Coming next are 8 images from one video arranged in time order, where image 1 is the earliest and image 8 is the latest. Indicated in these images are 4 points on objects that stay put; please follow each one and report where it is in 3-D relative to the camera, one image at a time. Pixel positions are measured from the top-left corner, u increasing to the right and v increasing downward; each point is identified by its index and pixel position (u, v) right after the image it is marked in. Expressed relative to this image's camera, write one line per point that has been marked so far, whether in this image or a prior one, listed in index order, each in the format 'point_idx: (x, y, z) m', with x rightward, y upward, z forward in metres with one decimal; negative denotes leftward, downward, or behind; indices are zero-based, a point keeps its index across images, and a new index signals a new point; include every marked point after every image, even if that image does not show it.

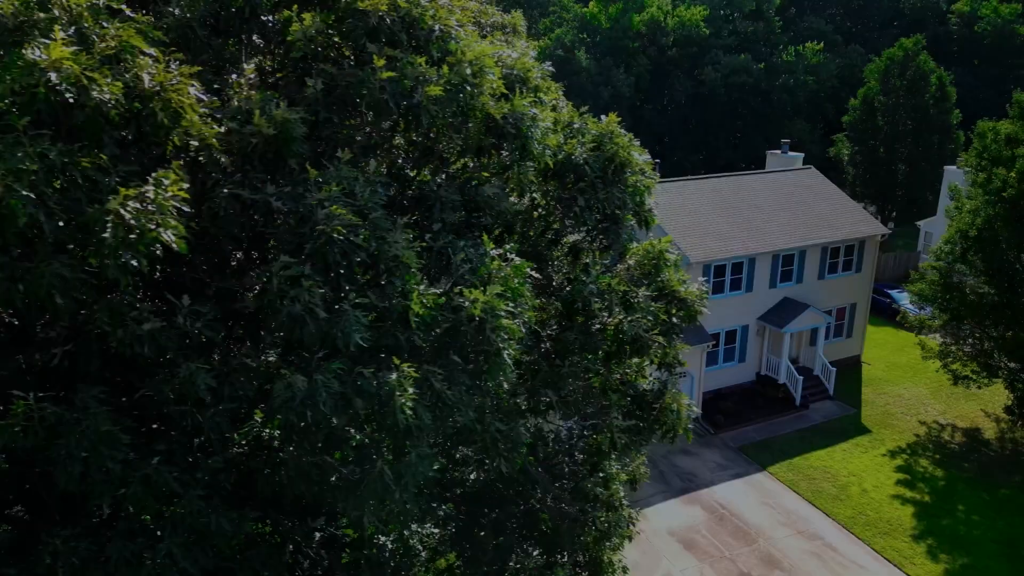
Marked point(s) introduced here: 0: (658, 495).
0: (+6.7, -9.4, +17.7) m
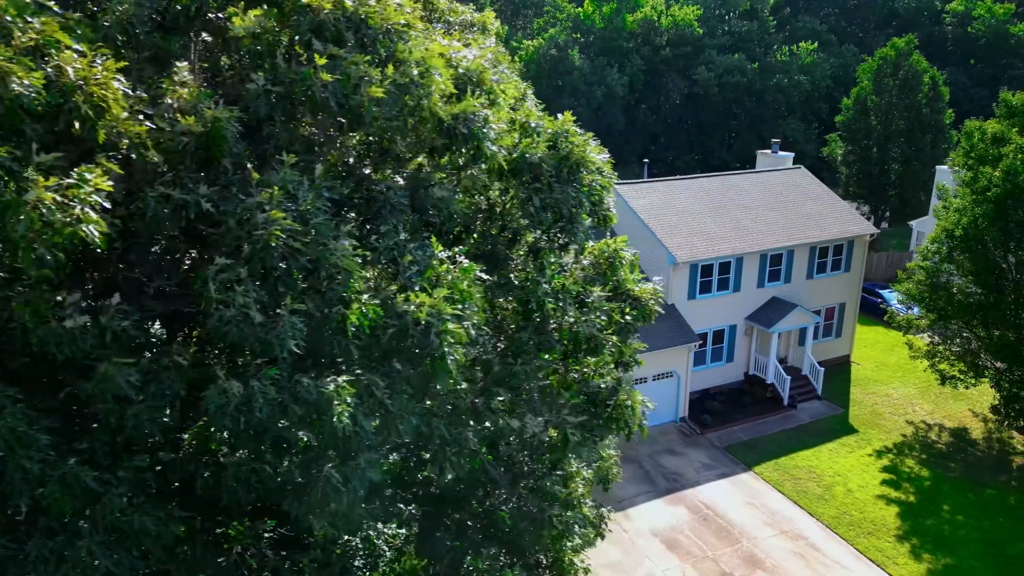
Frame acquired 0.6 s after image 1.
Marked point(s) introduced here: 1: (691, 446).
0: (+6.0, -9.3, +17.7) m
1: (+9.1, -8.0, +20.0) m
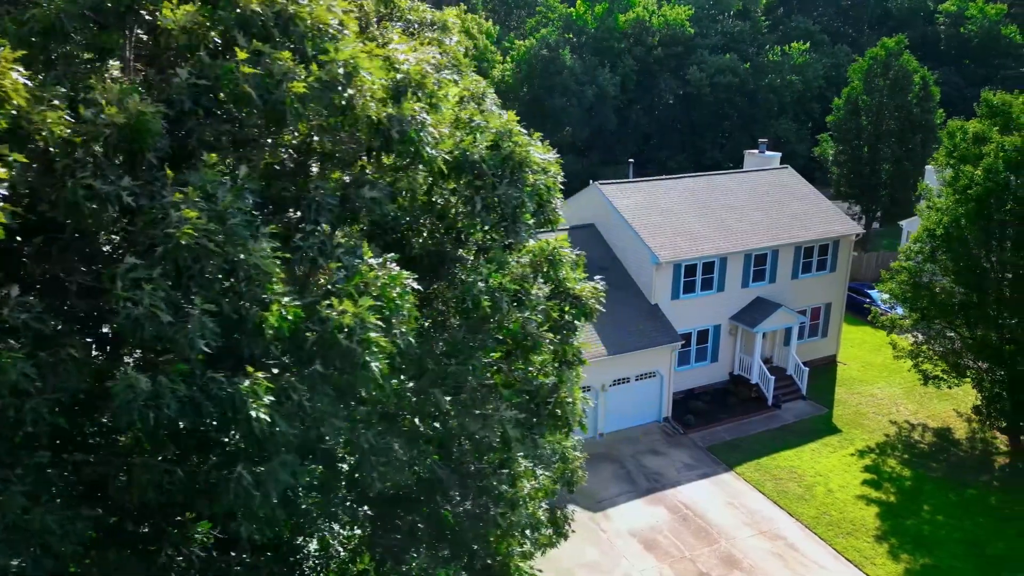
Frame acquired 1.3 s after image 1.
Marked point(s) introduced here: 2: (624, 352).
0: (+5.0, -9.3, +17.7) m
1: (+8.2, -8.0, +20.0) m
2: (+5.7, -3.2, +19.7) m
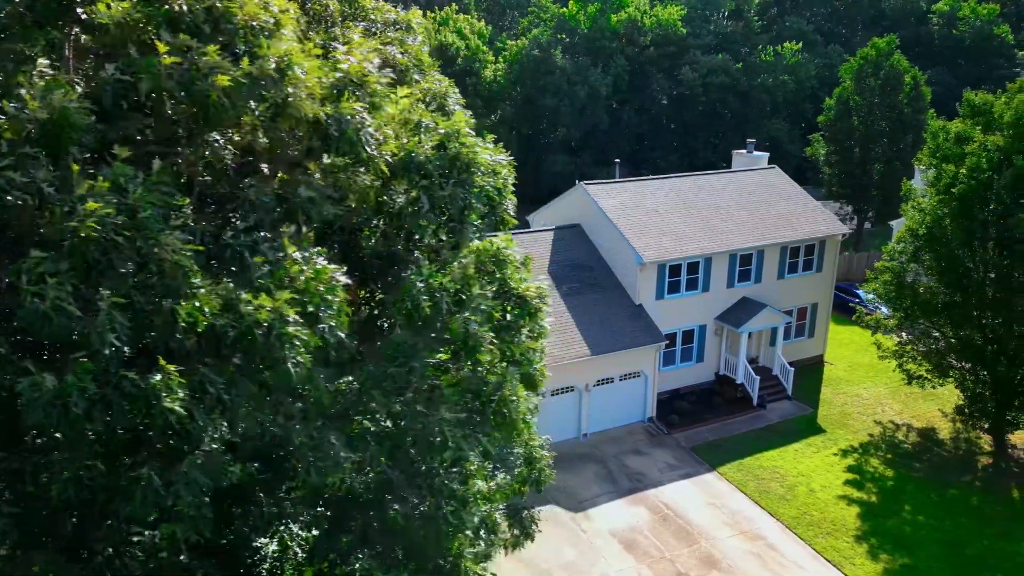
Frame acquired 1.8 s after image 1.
0: (+4.2, -9.3, +17.7) m
1: (+7.4, -8.0, +20.0) m
2: (+4.8, -3.2, +19.7) m
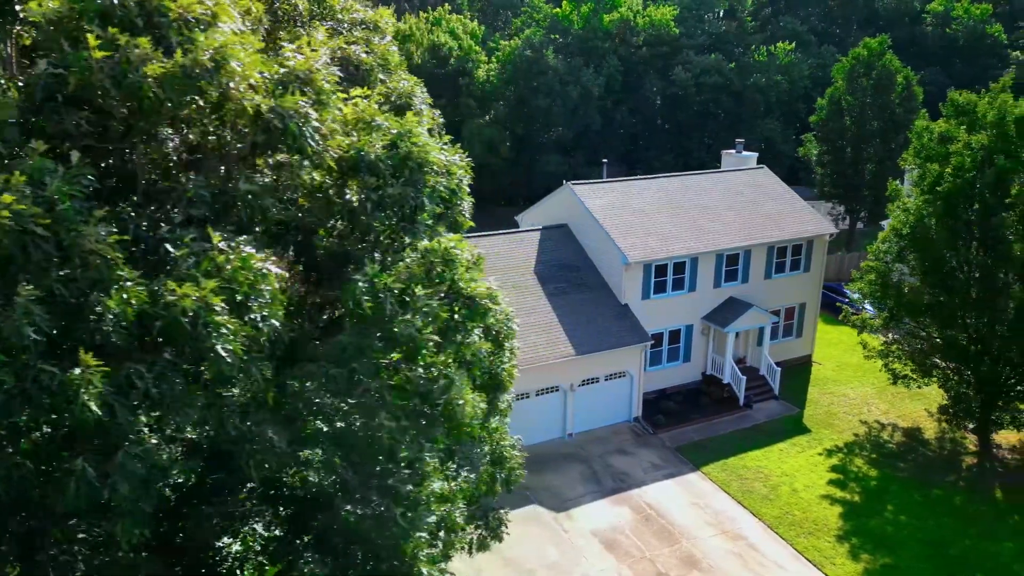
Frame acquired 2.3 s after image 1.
0: (+3.5, -9.3, +17.7) m
1: (+6.6, -8.0, +20.0) m
2: (+4.1, -3.2, +19.7) m
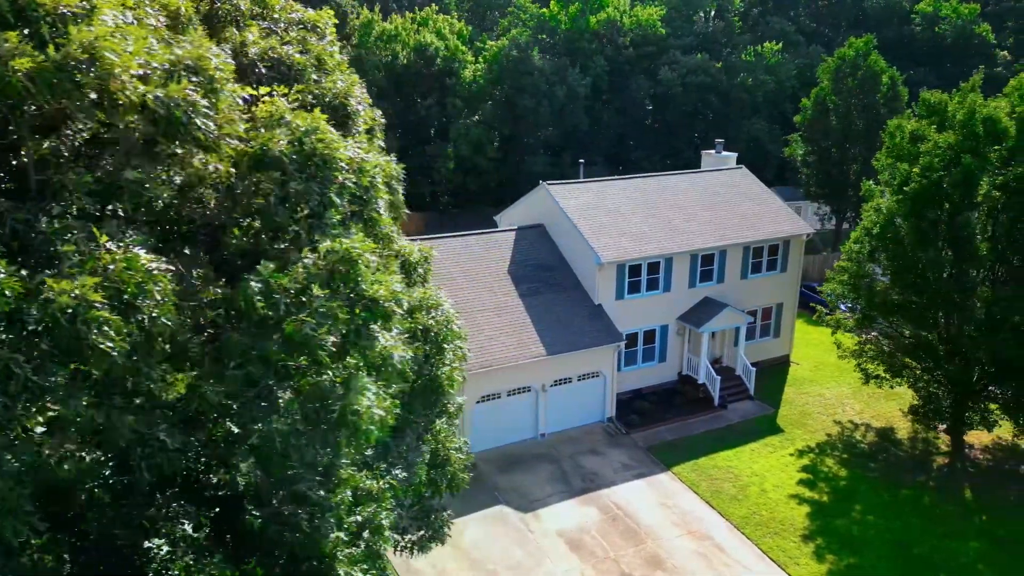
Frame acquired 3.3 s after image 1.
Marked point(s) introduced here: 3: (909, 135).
0: (+2.0, -9.3, +17.7) m
1: (+5.2, -8.0, +19.9) m
2: (+2.6, -3.2, +19.7) m
3: (+19.5, +7.5, +19.3) m
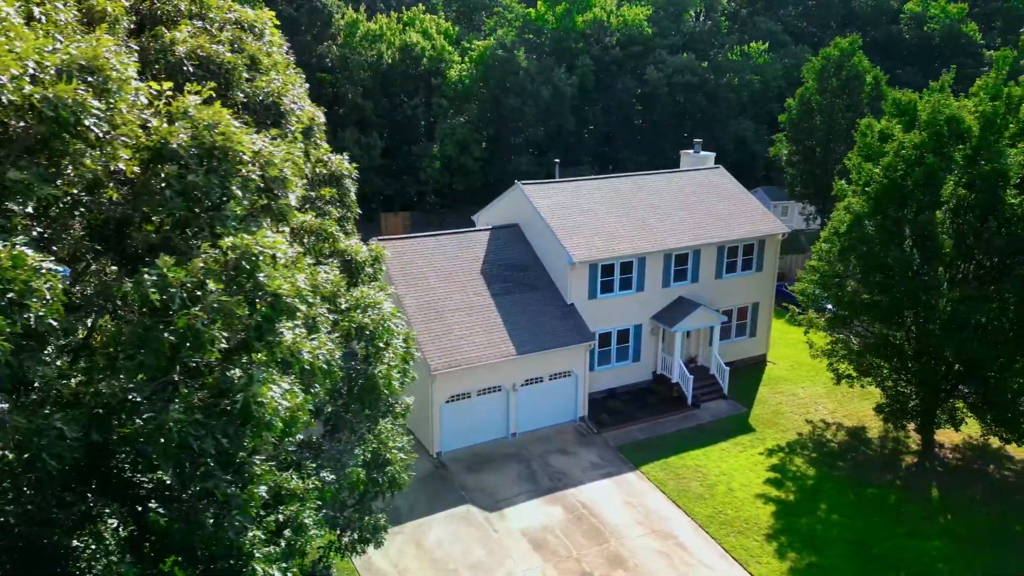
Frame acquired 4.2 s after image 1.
0: (+0.5, -9.3, +17.7) m
1: (+3.7, -8.0, +20.0) m
2: (+1.1, -3.2, +19.7) m
3: (+18.0, +7.5, +19.3) m
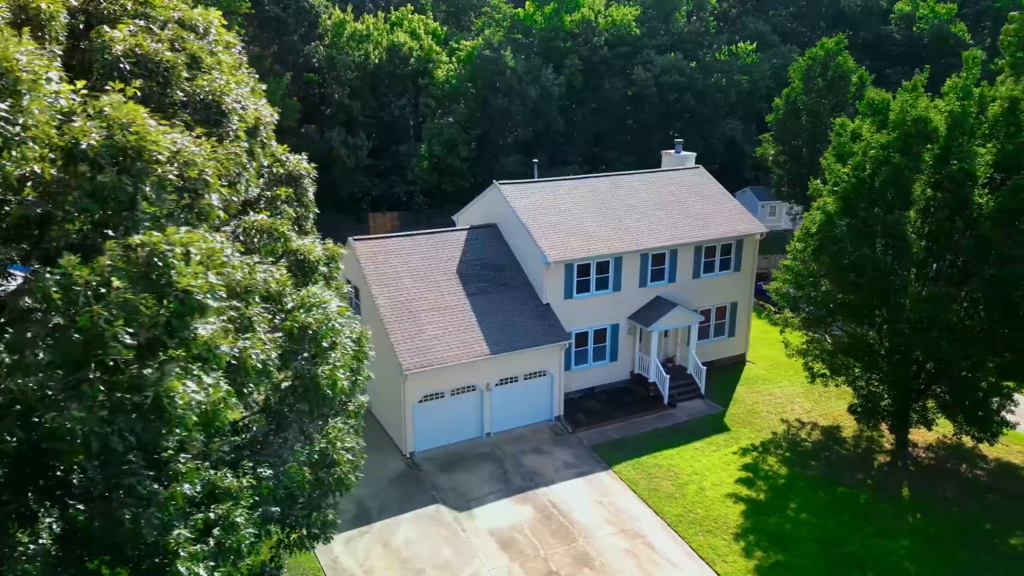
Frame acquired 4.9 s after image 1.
0: (-0.8, -9.3, +17.7) m
1: (+2.4, -8.0, +20.0) m
2: (-0.2, -3.2, +19.7) m
3: (+16.7, +7.5, +19.3) m
